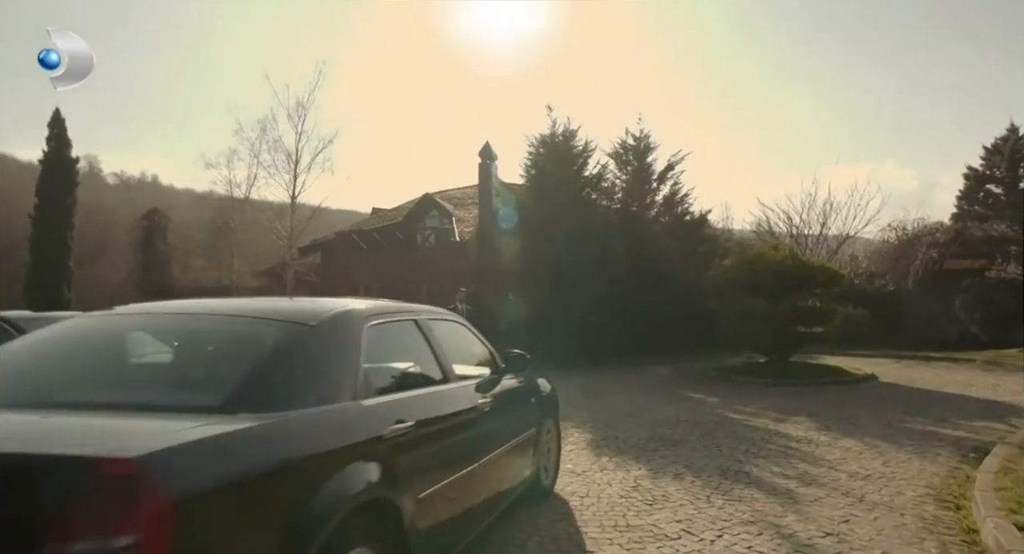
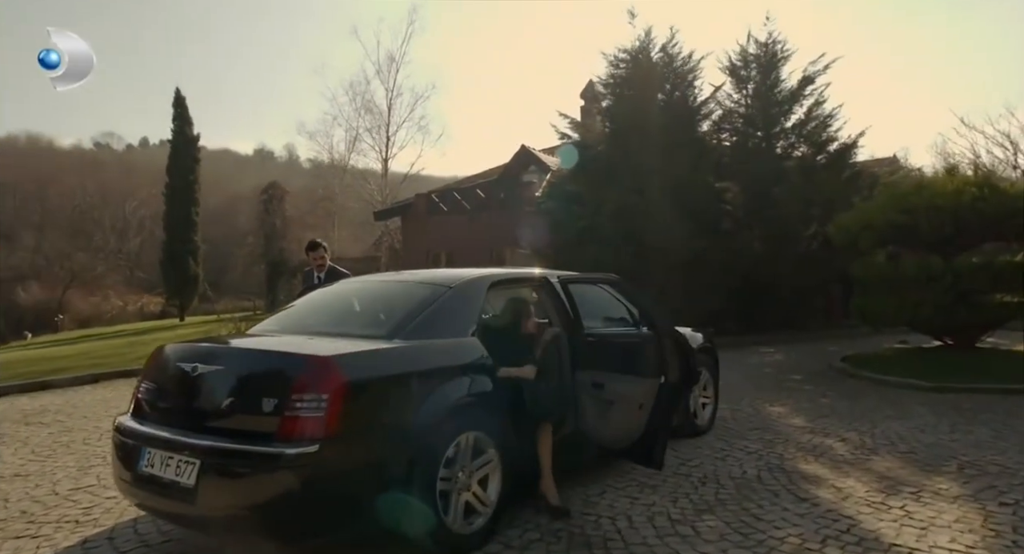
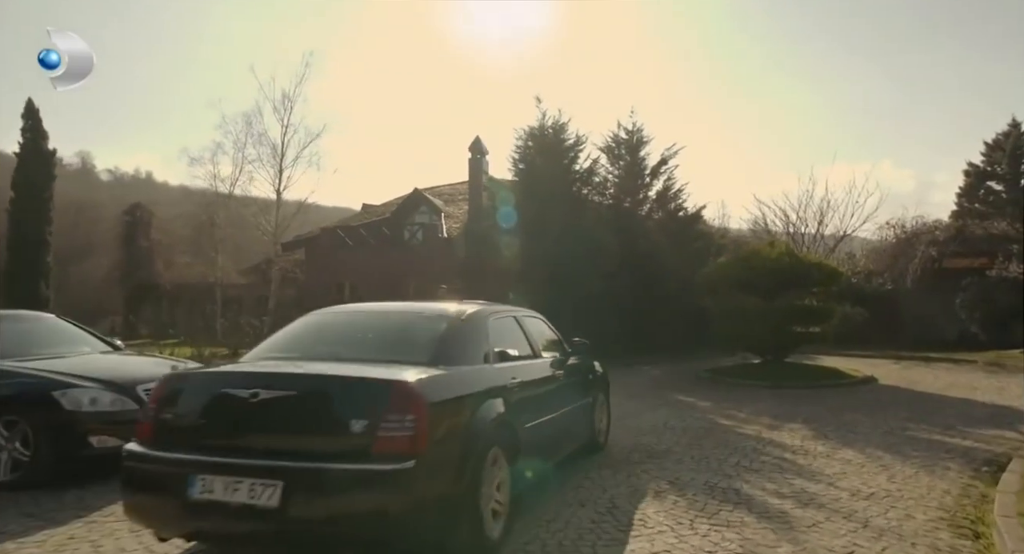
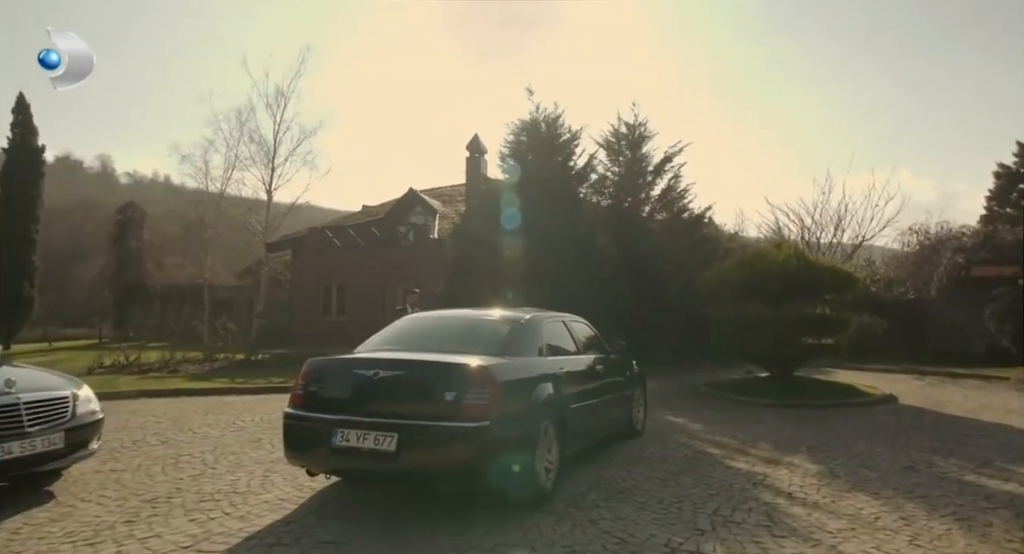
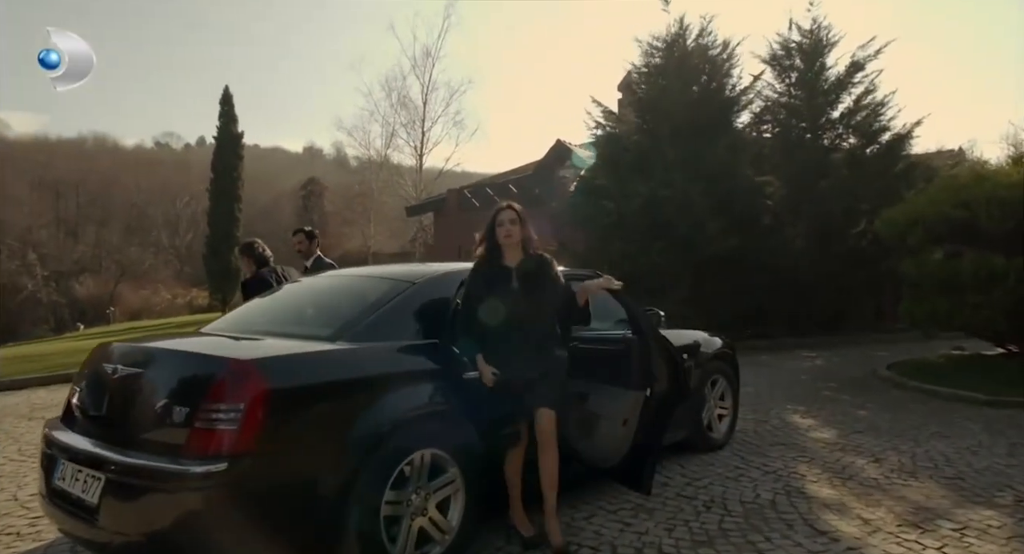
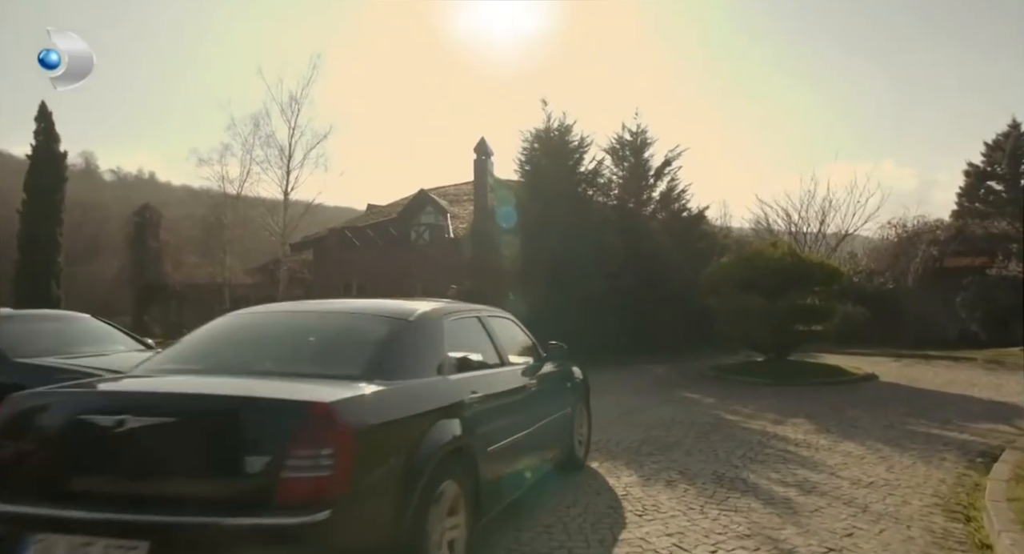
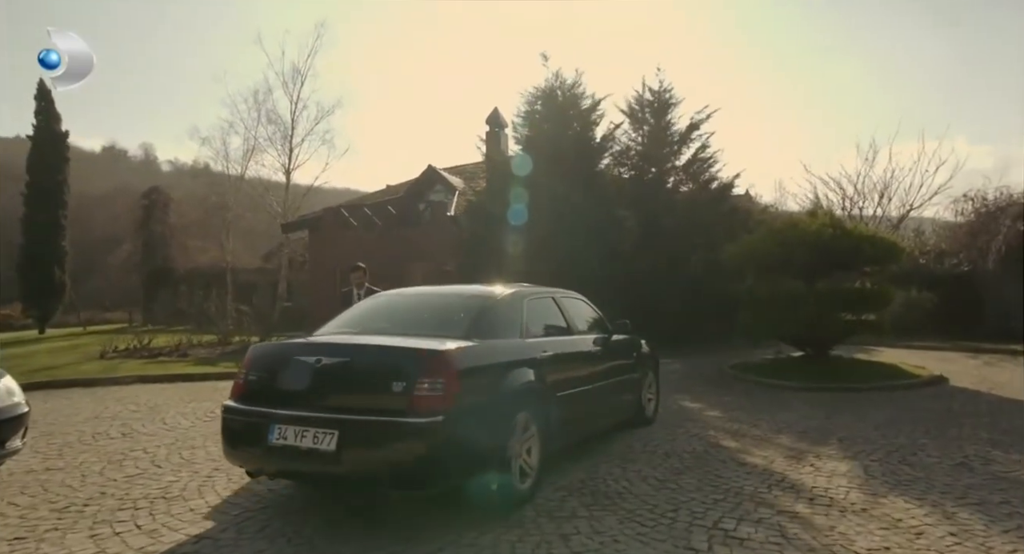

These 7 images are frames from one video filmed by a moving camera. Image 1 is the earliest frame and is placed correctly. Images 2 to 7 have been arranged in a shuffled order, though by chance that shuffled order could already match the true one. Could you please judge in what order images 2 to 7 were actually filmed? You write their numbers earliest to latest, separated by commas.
6, 3, 4, 7, 2, 5
